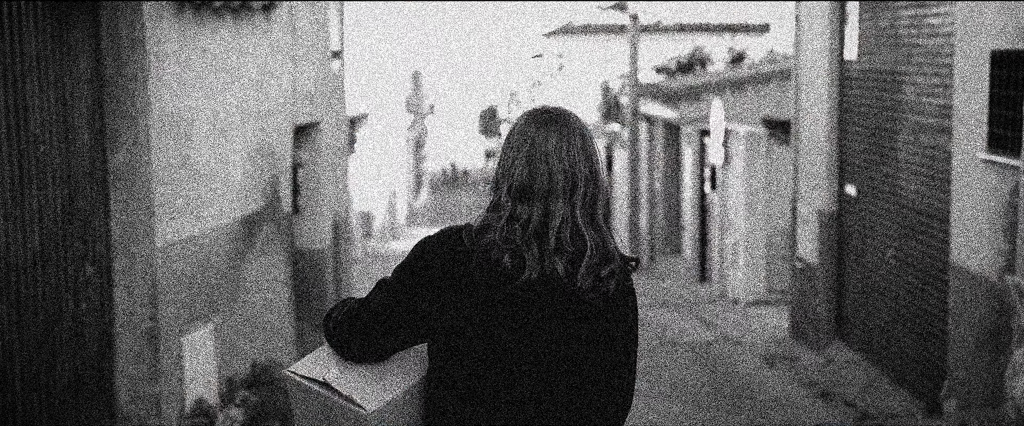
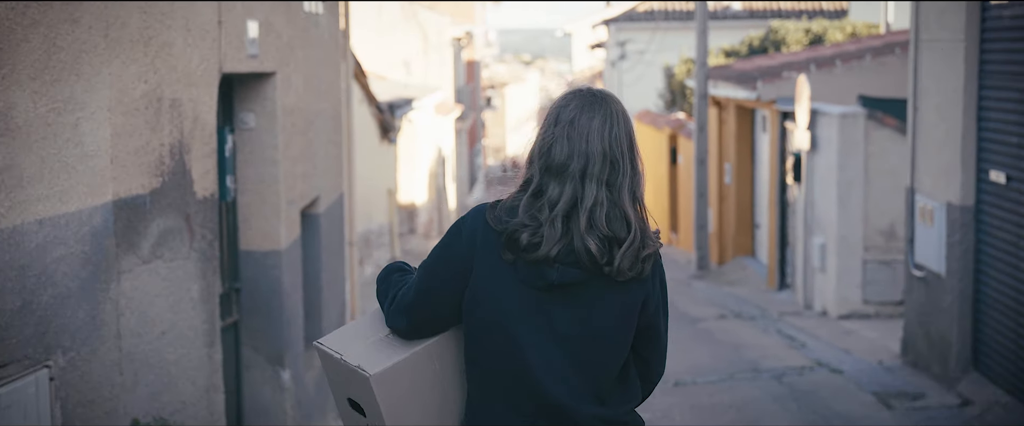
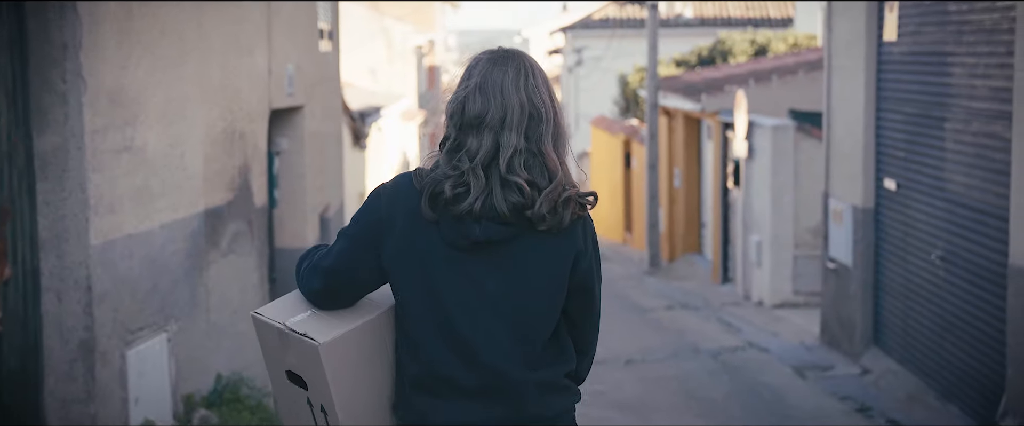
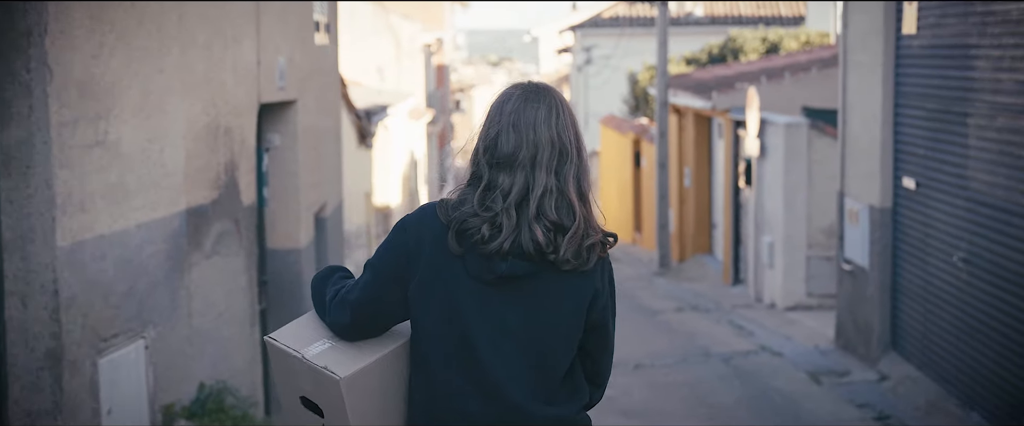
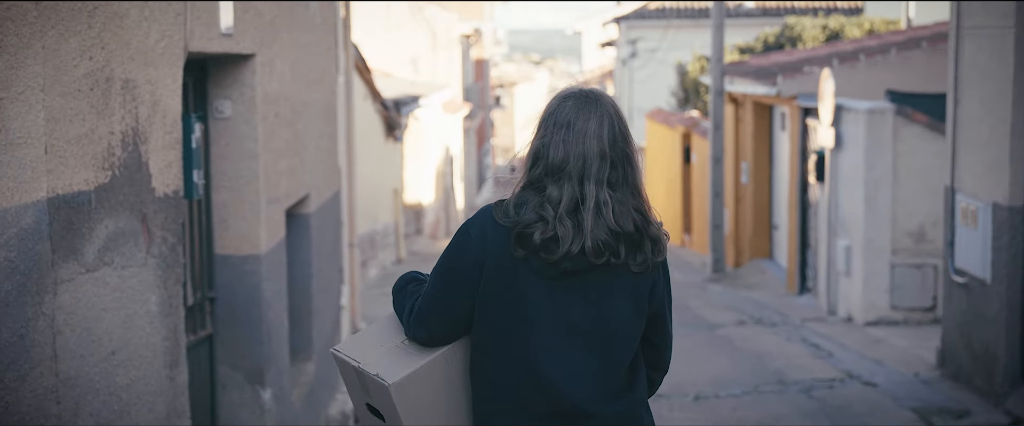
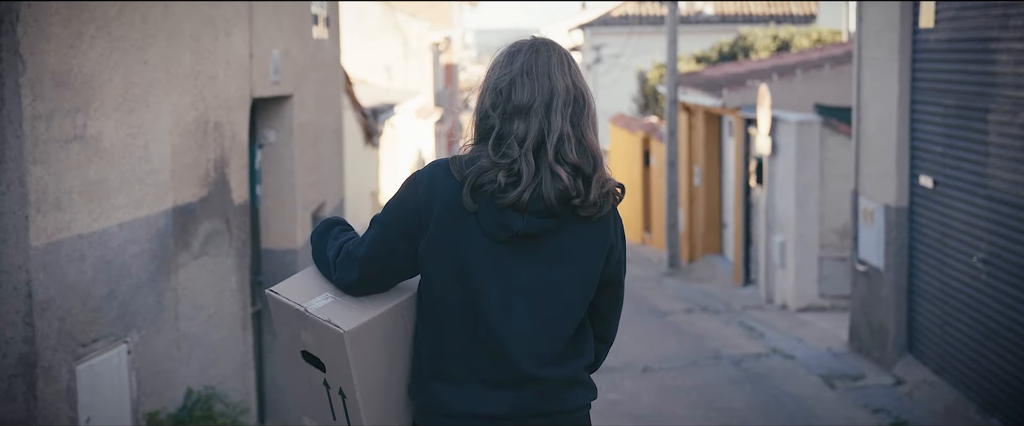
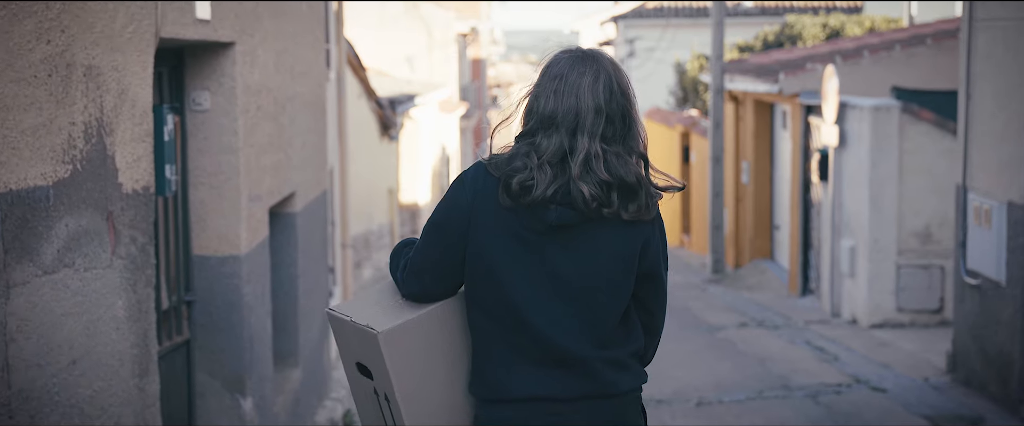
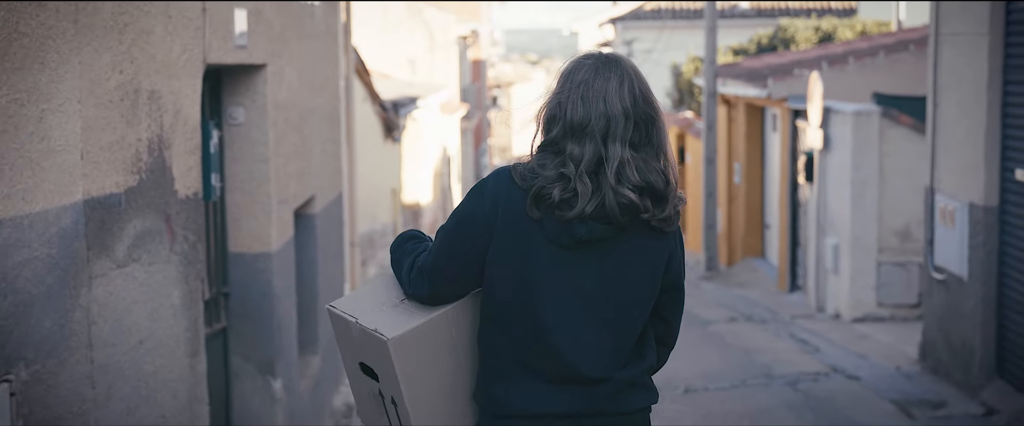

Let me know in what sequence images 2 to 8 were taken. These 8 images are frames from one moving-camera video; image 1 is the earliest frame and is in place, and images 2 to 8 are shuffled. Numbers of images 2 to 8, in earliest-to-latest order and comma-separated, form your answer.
3, 4, 6, 2, 8, 5, 7
